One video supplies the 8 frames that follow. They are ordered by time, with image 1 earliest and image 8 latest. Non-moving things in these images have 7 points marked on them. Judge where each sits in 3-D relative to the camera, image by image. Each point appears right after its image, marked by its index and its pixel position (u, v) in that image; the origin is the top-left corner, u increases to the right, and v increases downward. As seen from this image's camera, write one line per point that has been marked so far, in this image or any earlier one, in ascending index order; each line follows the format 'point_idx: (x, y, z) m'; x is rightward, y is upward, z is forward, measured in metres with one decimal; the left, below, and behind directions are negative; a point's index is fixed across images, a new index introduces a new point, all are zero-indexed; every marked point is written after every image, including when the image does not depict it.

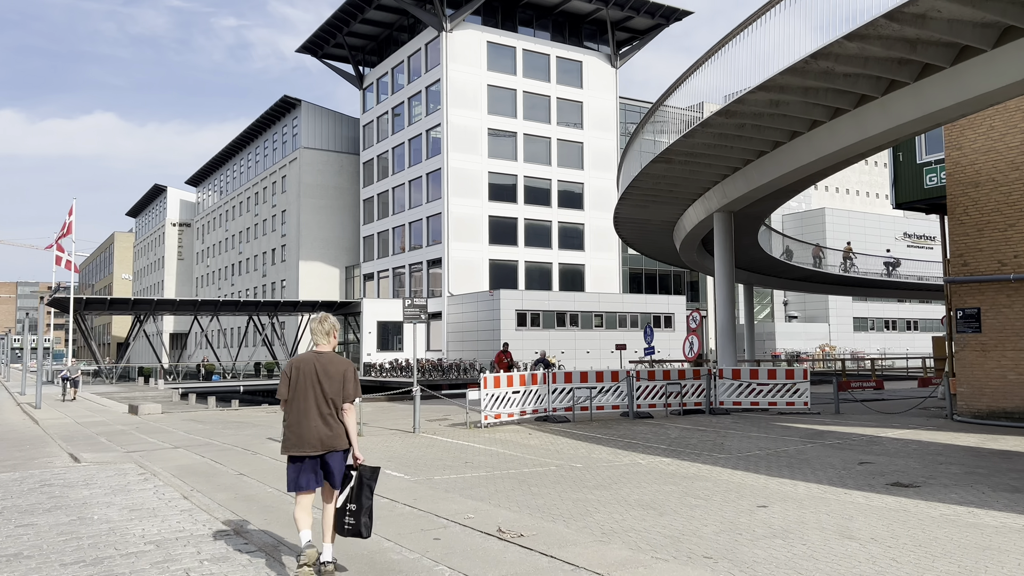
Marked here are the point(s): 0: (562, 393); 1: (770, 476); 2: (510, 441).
0: (+1.1, -2.3, +17.5) m
1: (+3.2, -2.4, +10.0) m
2: (0.0, -2.7, +14.0) m
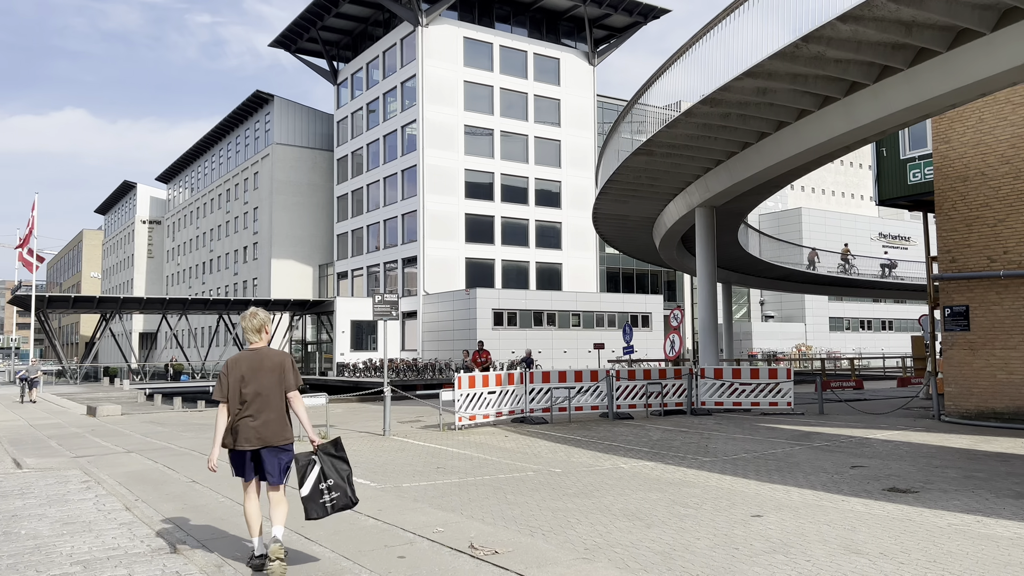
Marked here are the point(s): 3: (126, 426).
0: (+0.6, -2.2, +16.8) m
1: (+2.9, -2.3, +9.4) m
2: (-0.5, -2.6, +13.3) m
3: (-9.1, -3.2, +18.8) m
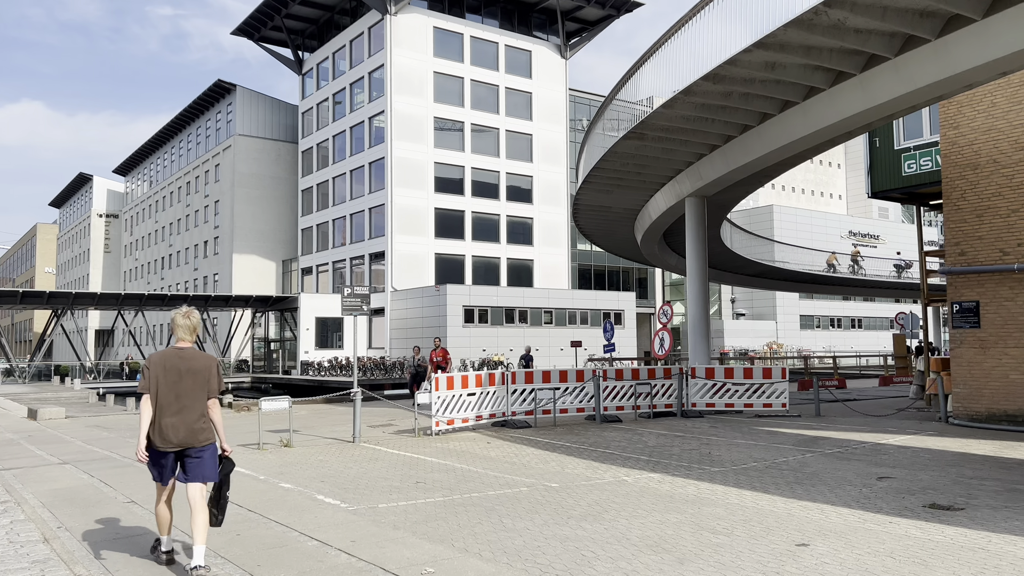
0: (+0.2, -2.1, +15.6) m
1: (+2.8, -2.2, +8.3) m
2: (-0.7, -2.5, +12.0) m
3: (-9.5, -3.1, +17.1) m
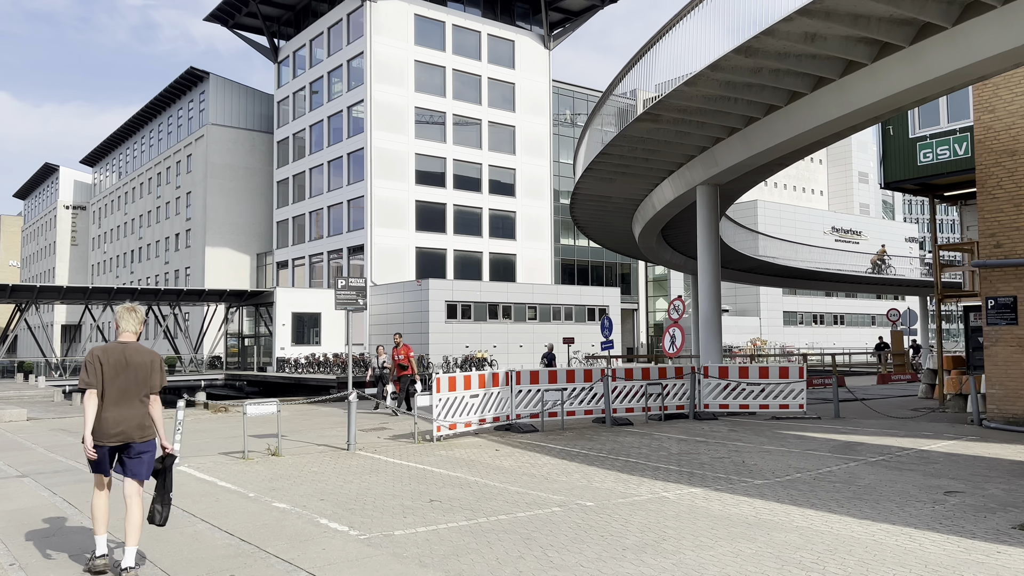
0: (+0.3, -1.9, +14.5) m
1: (+3.2, -2.1, +7.3) m
2: (-0.5, -2.4, +10.9) m
3: (-9.5, -2.9, +15.7) m
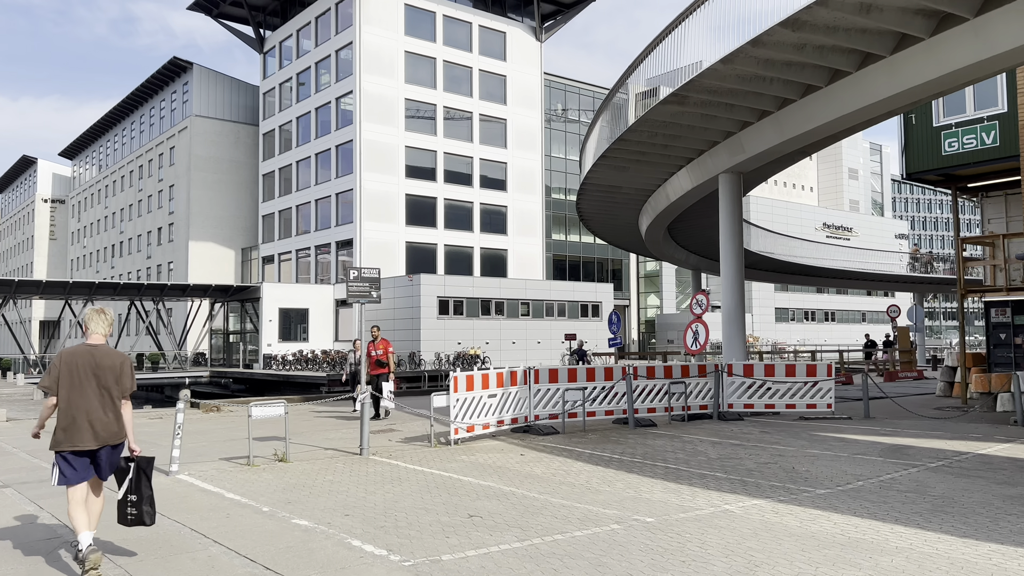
0: (+0.6, -1.8, +13.6) m
1: (+3.6, -2.0, +6.5) m
2: (-0.1, -2.3, +10.0) m
3: (-9.2, -2.8, +14.6) m
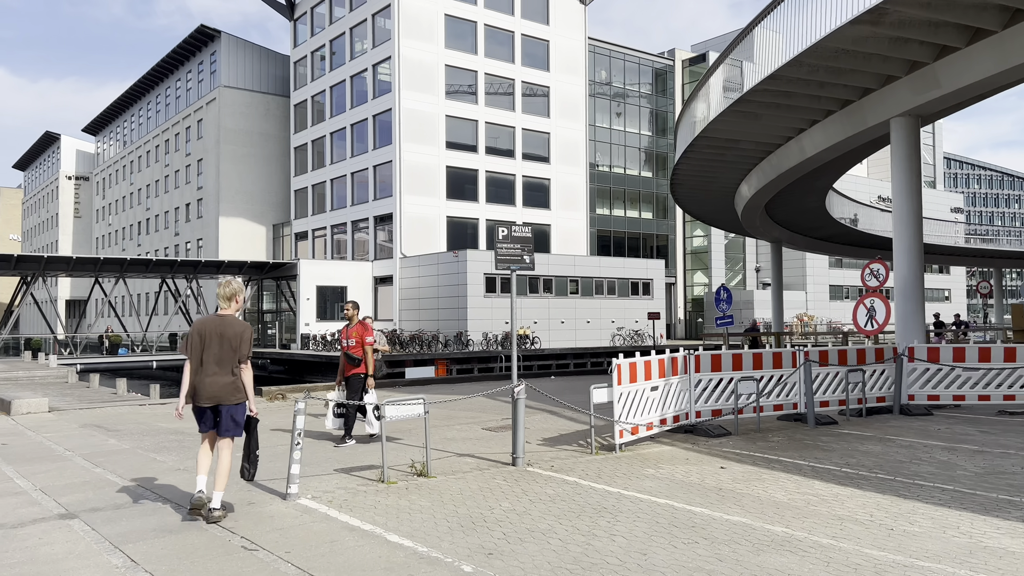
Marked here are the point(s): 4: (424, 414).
0: (+2.8, -1.4, +11.1) m
1: (+5.6, -1.7, +3.9) m
2: (+2.0, -1.9, +7.5) m
3: (-7.0, -2.3, +12.3) m
4: (-0.9, -1.2, +8.0) m
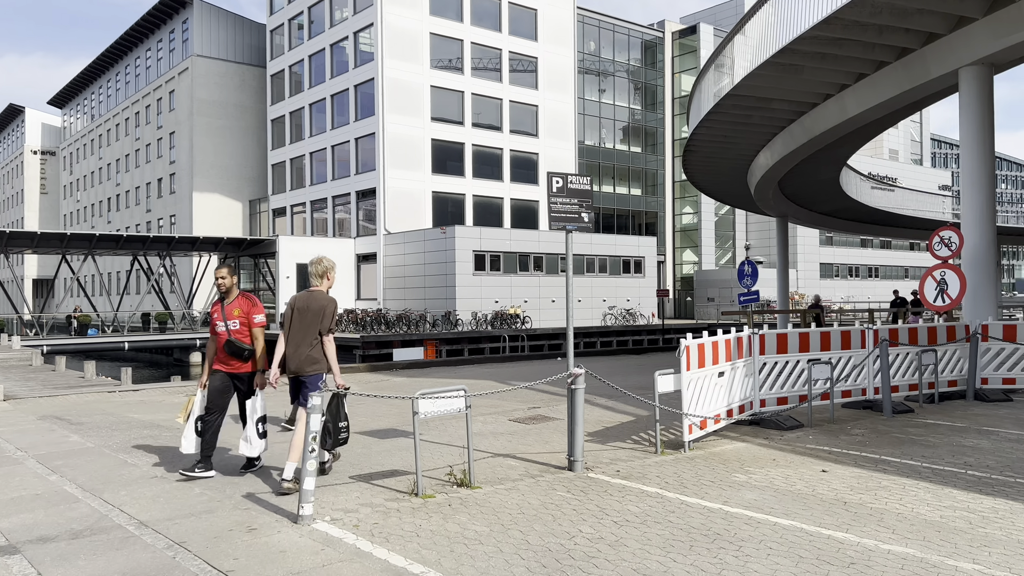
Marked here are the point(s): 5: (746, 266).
0: (+3.2, -1.0, +9.6) m
1: (+6.2, -1.5, +2.5) m
2: (+2.5, -1.6, +6.0) m
3: (-6.7, -1.9, +10.5) m
4: (-0.4, -1.0, +6.4) m
5: (+5.4, +0.5, +19.6) m
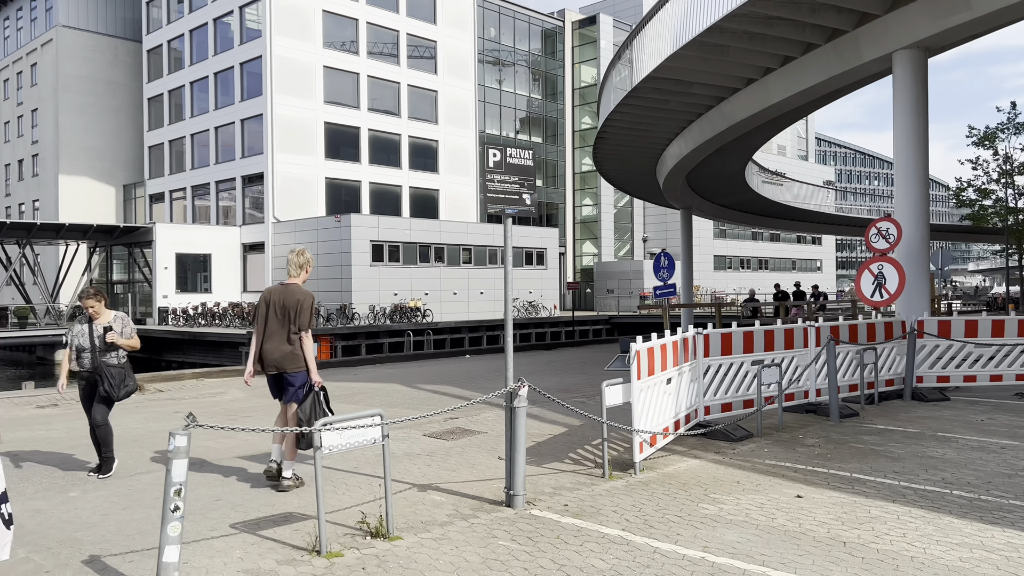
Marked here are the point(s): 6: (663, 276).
0: (+2.3, -0.9, +8.7) m
1: (+6.2, -1.6, +2.0) m
2: (+2.1, -1.6, +5.0) m
3: (-7.6, -1.8, +8.3) m
4: (-0.9, -0.9, +5.1) m
5: (+3.1, +0.7, +18.8) m
6: (+3.2, +0.2, +17.1) m
